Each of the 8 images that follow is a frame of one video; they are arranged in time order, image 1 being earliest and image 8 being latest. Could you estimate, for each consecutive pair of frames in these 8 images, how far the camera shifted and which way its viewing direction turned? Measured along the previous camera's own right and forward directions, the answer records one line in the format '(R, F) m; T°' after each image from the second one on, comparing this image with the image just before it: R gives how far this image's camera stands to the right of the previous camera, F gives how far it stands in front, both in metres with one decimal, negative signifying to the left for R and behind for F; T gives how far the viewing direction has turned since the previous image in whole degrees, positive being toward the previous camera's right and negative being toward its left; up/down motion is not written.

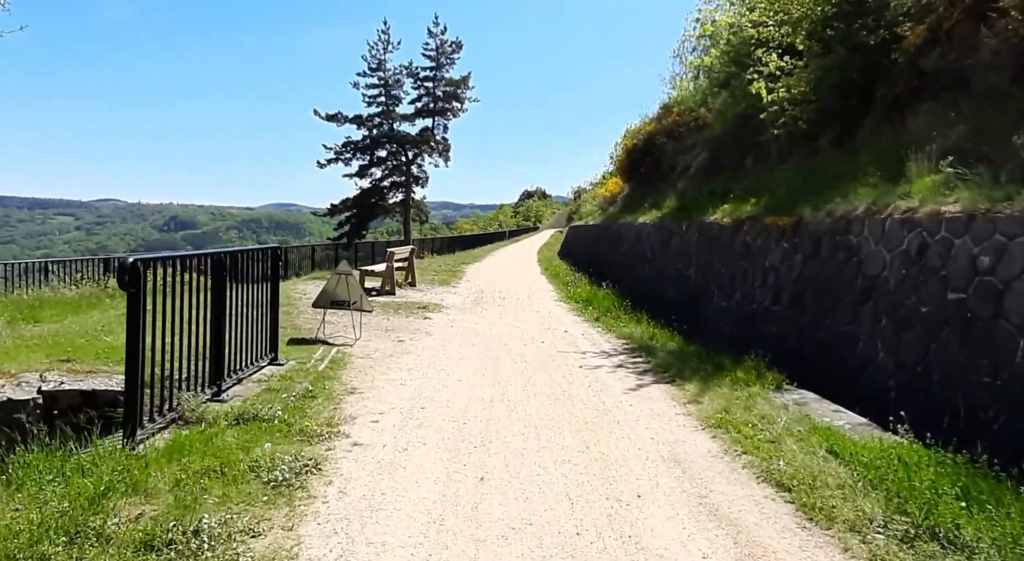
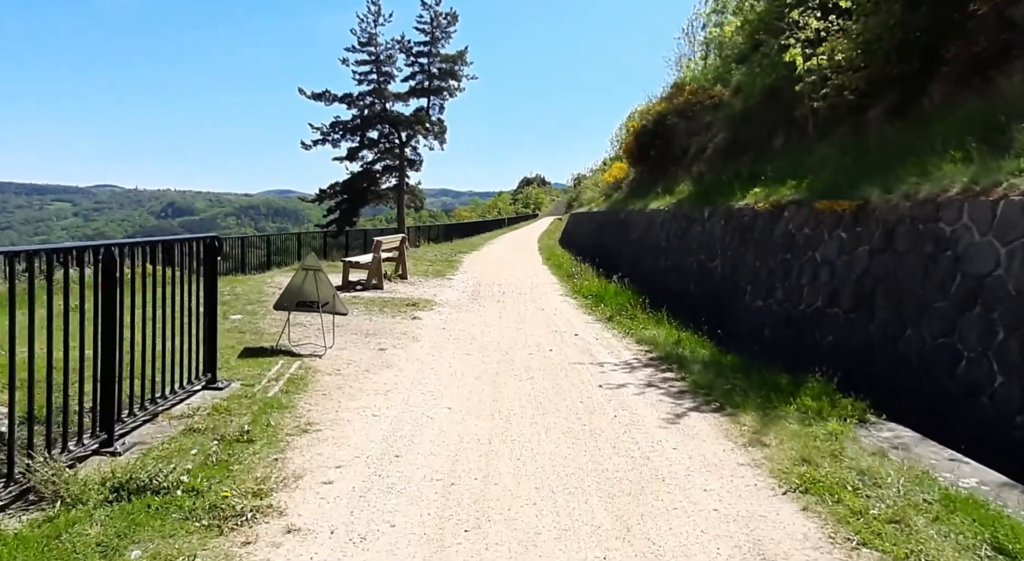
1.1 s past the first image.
(0.0, +1.5) m; 0°
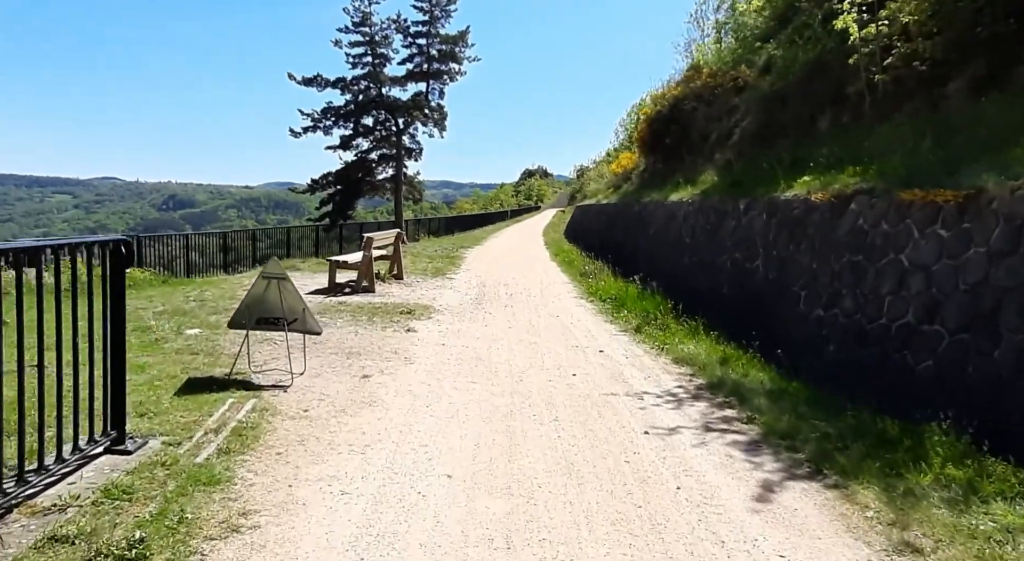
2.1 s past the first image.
(-0.1, +1.5) m; 0°
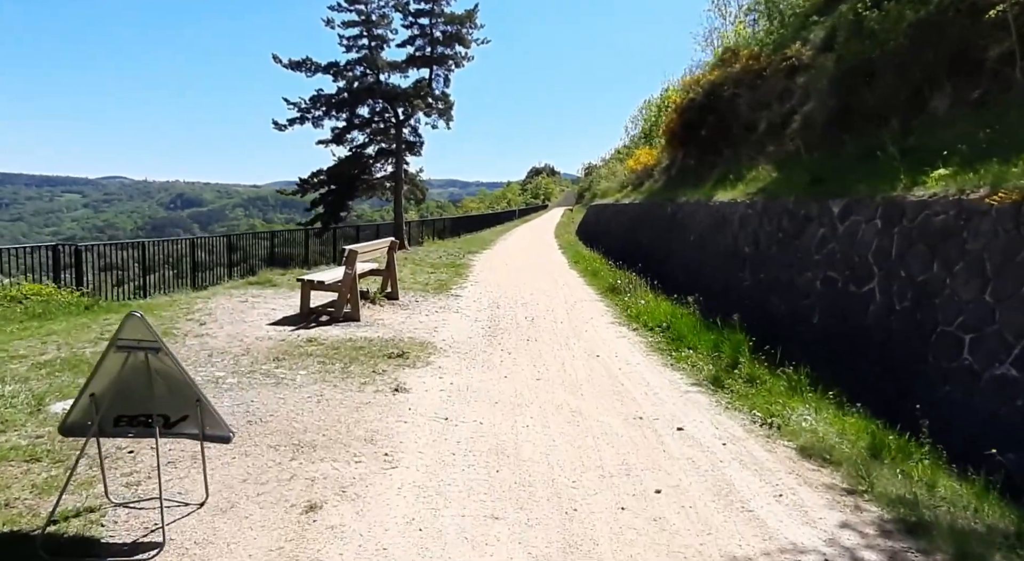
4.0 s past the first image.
(-0.2, +2.5) m; -1°
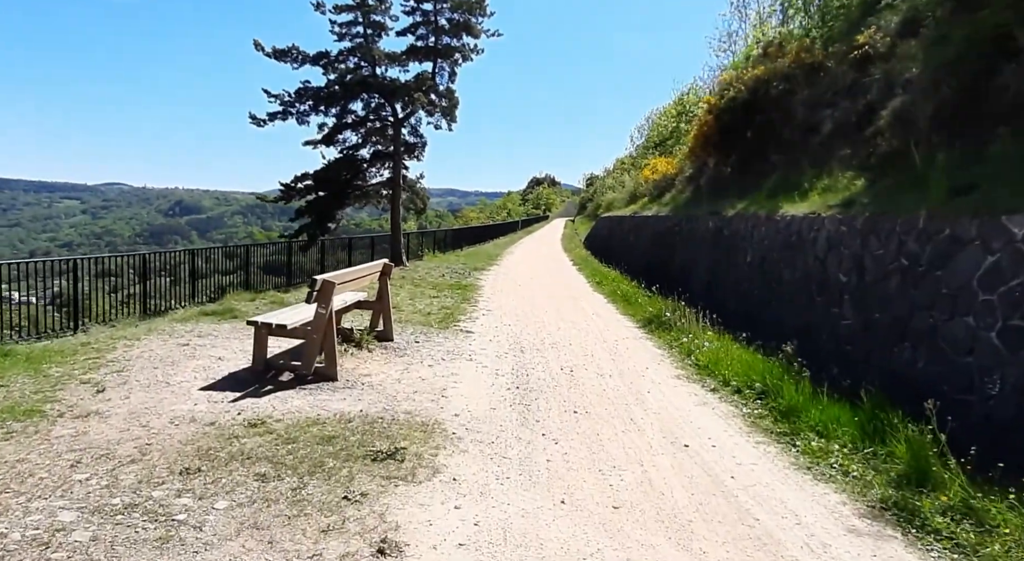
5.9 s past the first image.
(-0.4, +2.6) m; 0°
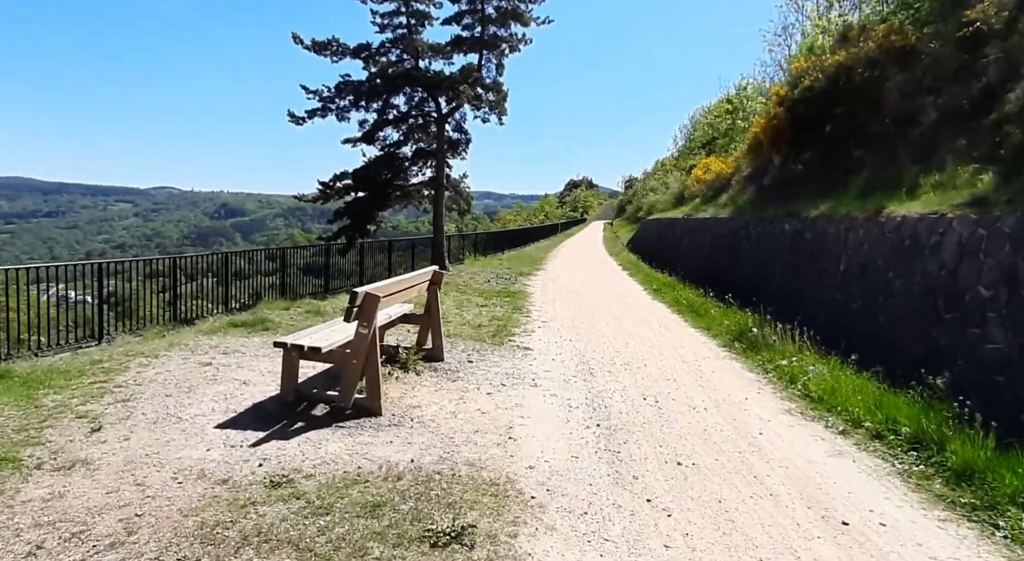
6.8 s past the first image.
(-0.4, +1.2) m; -3°
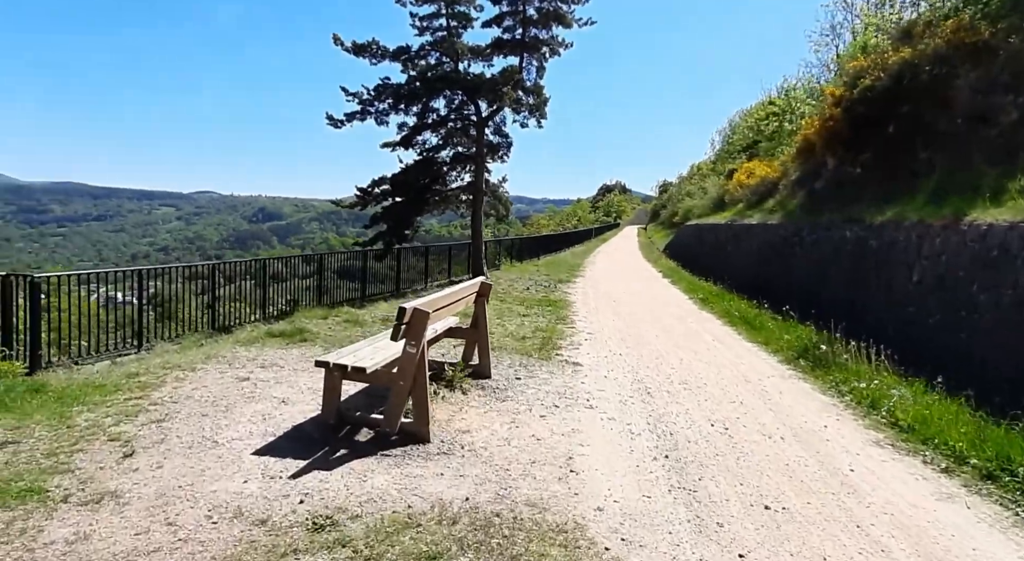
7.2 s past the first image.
(-0.2, +0.5) m; -3°
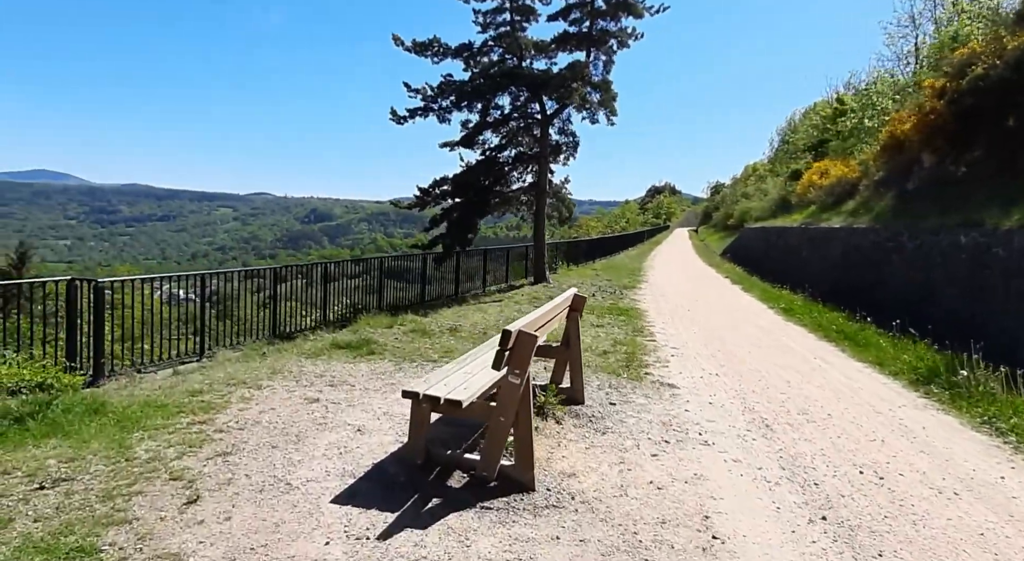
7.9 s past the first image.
(-0.5, +0.8) m; -4°
